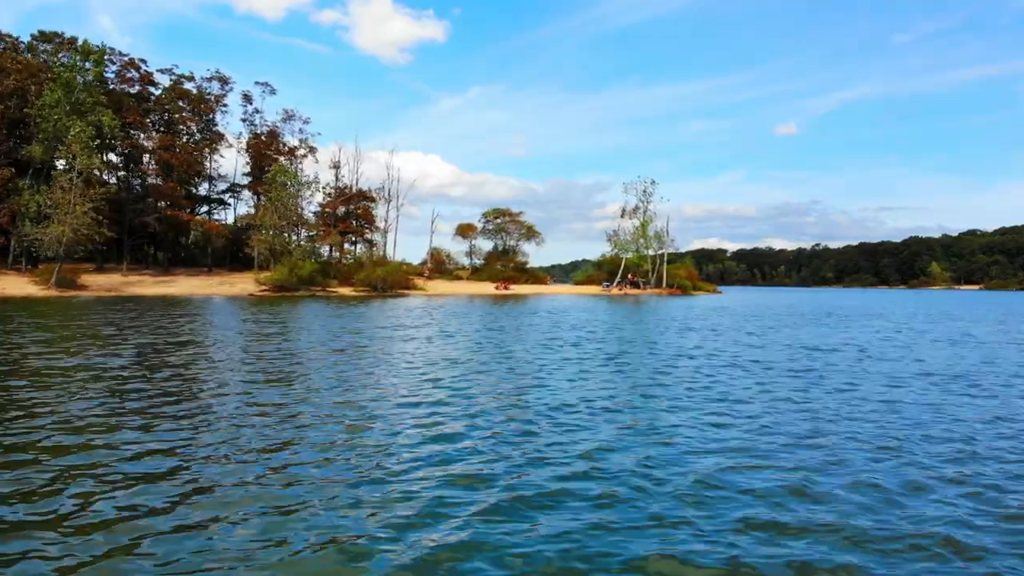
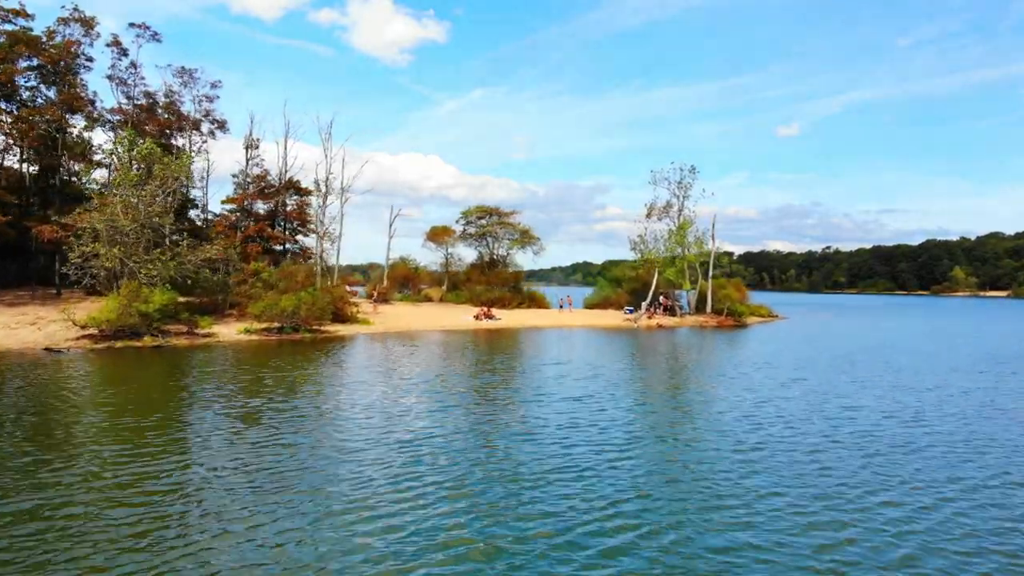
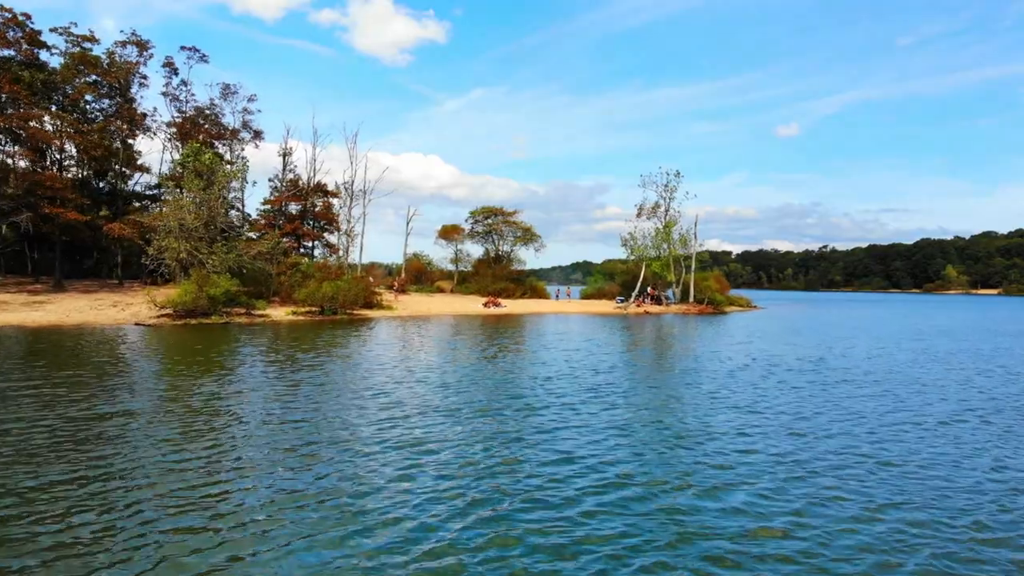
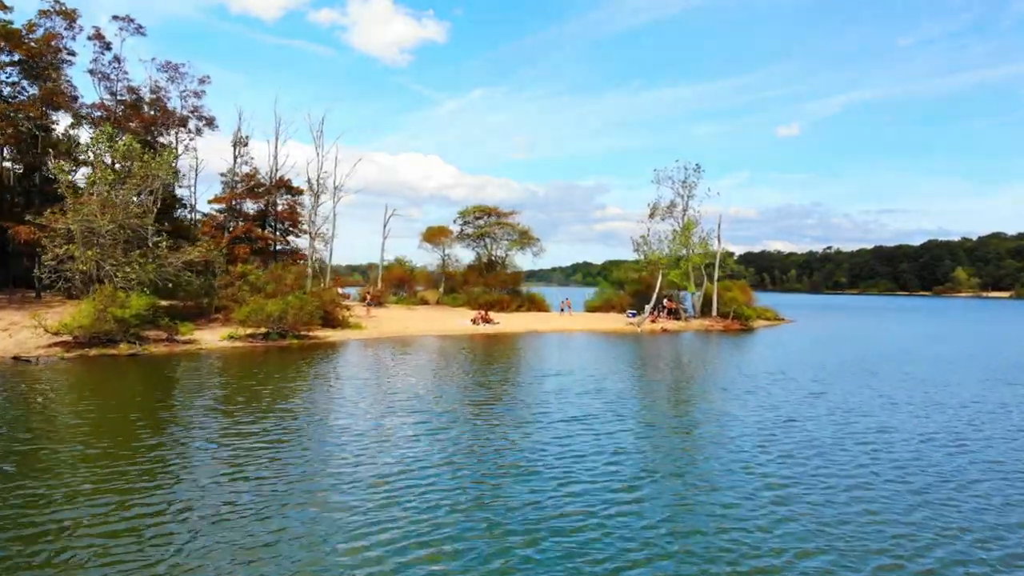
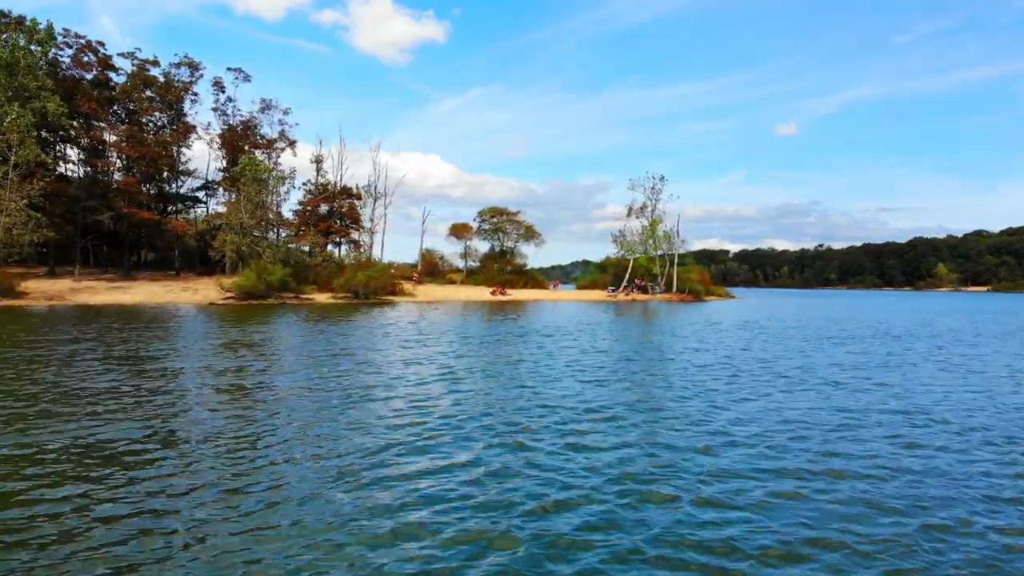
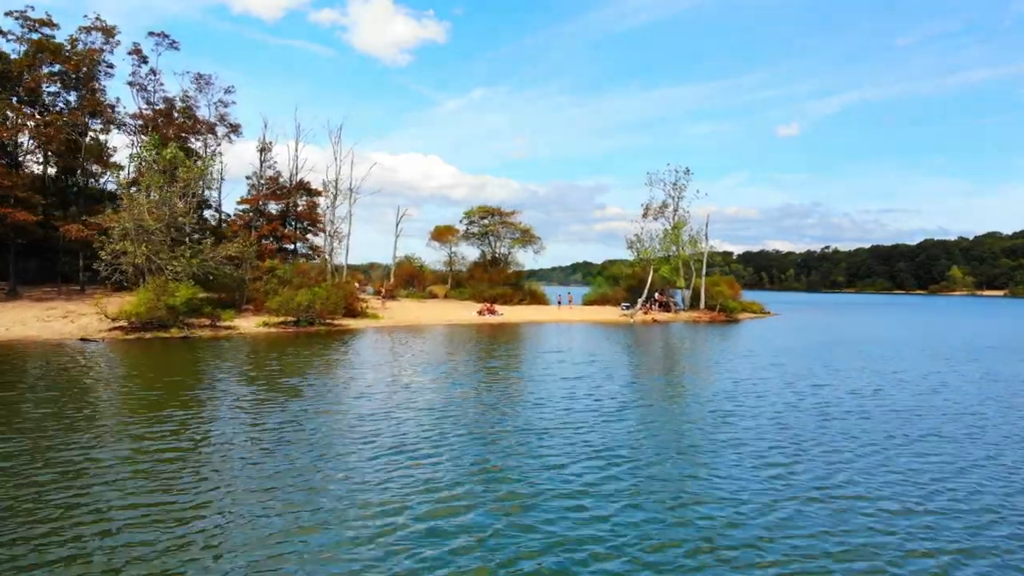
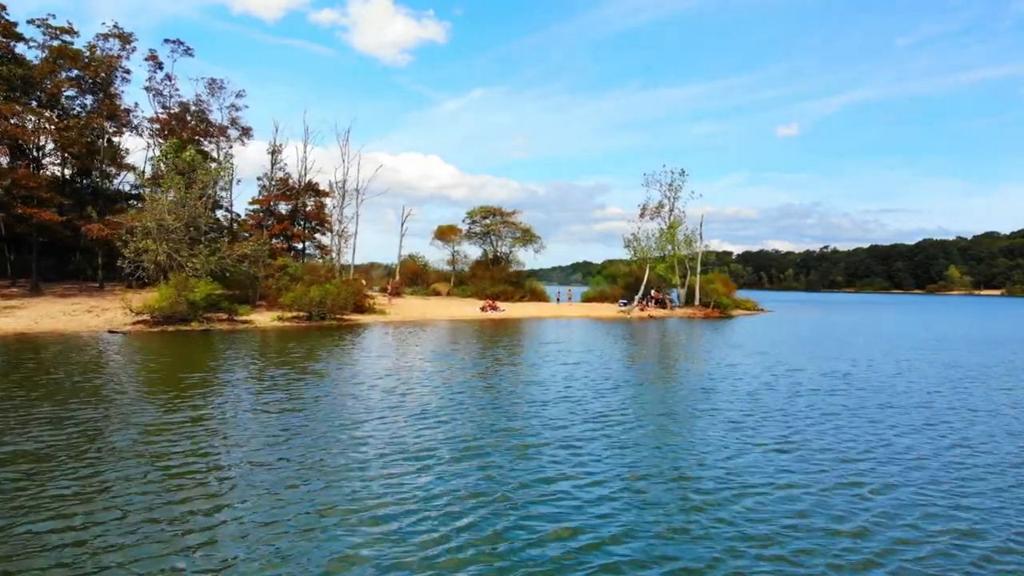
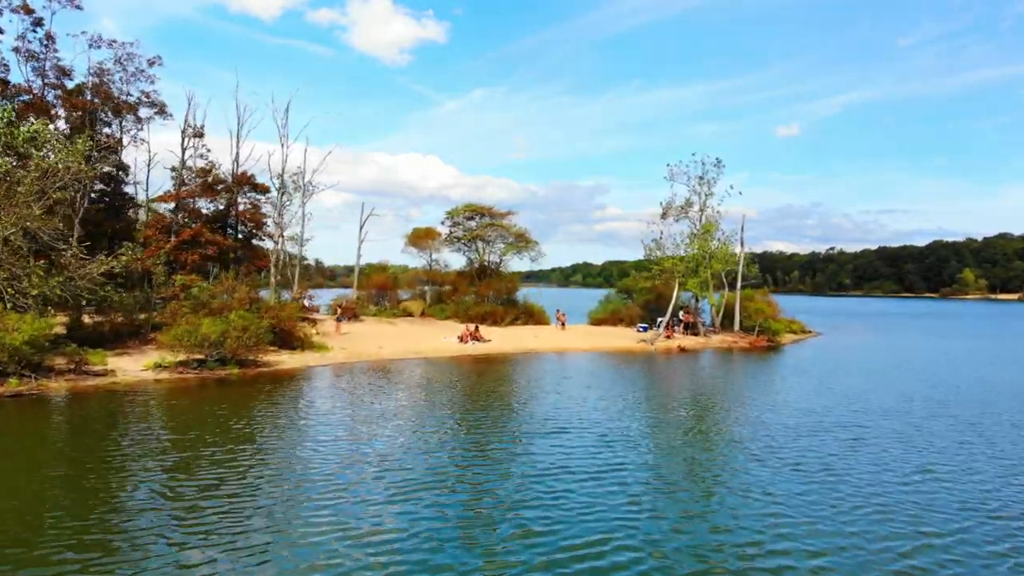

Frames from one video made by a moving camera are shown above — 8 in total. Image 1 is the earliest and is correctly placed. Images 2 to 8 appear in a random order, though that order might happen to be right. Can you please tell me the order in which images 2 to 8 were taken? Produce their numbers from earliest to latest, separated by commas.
5, 3, 7, 6, 2, 4, 8
